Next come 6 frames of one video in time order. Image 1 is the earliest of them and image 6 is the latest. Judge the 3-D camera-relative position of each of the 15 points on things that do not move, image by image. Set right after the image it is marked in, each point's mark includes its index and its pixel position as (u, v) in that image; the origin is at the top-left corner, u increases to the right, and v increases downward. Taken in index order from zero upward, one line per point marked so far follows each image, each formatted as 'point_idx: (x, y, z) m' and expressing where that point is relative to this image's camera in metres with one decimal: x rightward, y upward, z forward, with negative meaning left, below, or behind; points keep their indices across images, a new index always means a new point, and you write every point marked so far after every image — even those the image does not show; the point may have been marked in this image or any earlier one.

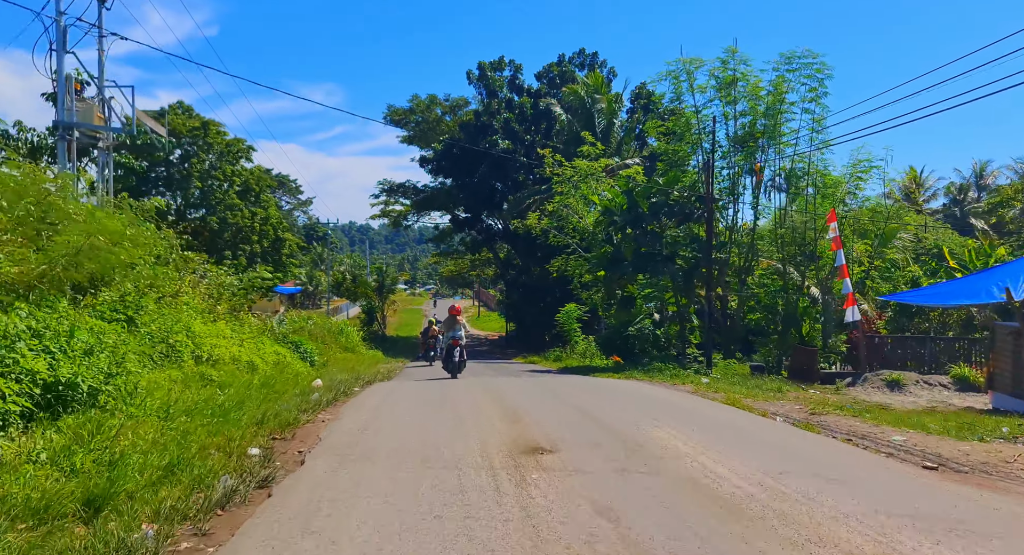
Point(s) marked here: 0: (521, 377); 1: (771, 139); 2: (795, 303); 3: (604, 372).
0: (+0.2, -1.9, +15.3) m
1: (+5.9, +3.2, +18.7) m
2: (+6.6, -0.6, +19.1) m
3: (+1.9, -2.0, +17.4) m
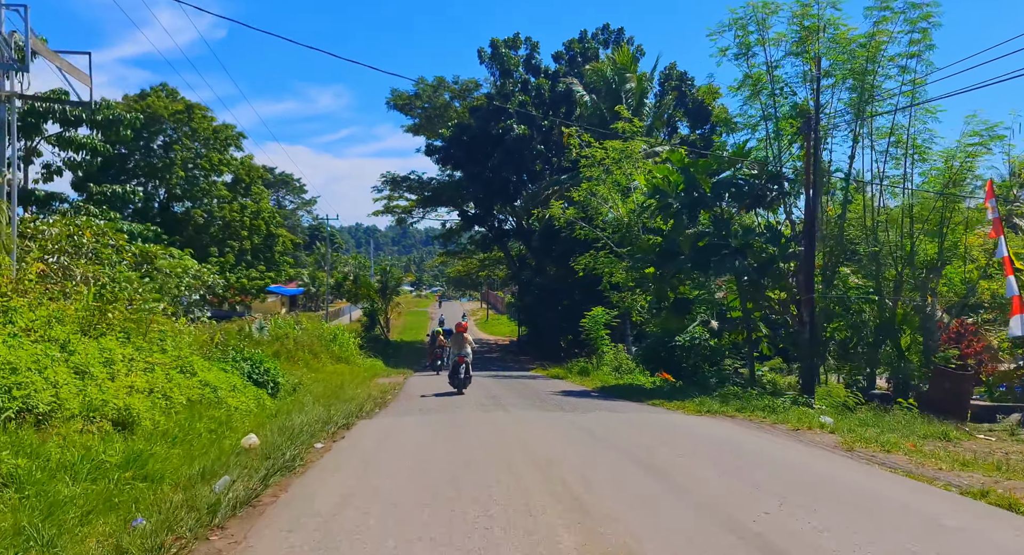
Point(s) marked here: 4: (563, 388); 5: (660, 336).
0: (+0.6, -1.9, +11.7) m
1: (+6.4, +3.2, +15.0) m
2: (+7.1, -0.6, +15.4) m
3: (+2.4, -2.0, +13.7) m
4: (+1.0, -2.1, +16.0) m
5: (+3.1, -1.2, +16.7) m
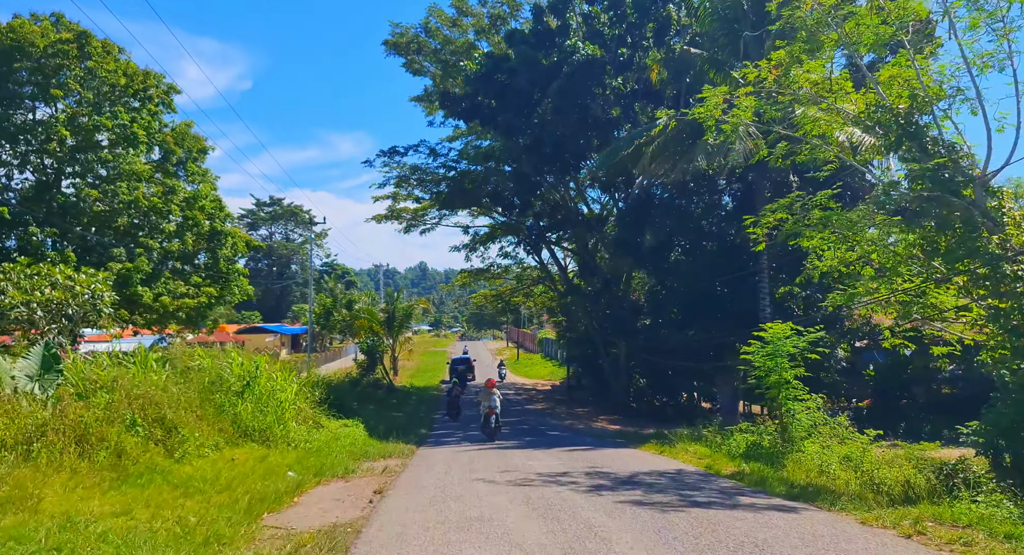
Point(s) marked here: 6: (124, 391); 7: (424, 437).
0: (+1.8, -1.0, -0.9) m
1: (+7.5, +3.9, +2.5) m
2: (+8.3, +0.2, +2.7) m
3: (+3.6, -1.2, +1.1) m
4: (+2.3, -1.5, +3.4) m
5: (+4.3, -0.5, +4.1) m
6: (-4.4, -1.3, +9.5) m
7: (-2.1, -3.9, +19.9) m
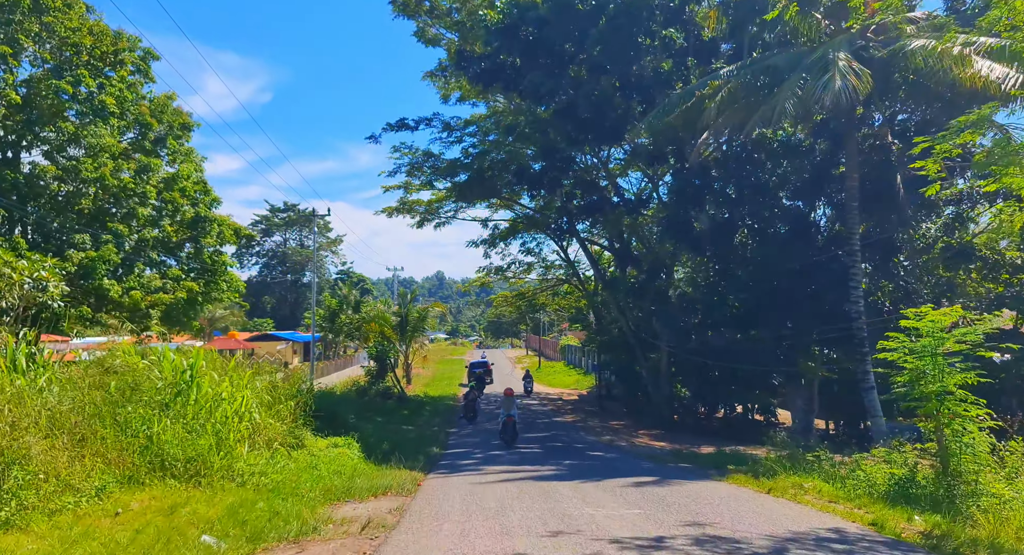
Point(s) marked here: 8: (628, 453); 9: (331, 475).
0: (+1.9, -0.4, -4.6) m
1: (+7.8, +4.5, -1.3) m
2: (+8.6, +0.7, -1.2) m
3: (+3.8, -0.7, -2.7) m
4: (+2.5, -1.0, -0.4) m
5: (+4.6, 0.0, +0.3) m
6: (-4.0, -0.9, +5.8) m
7: (-1.5, -3.6, +16.2) m
8: (+2.4, -3.7, +17.2) m
9: (-1.8, -2.3, +8.8) m
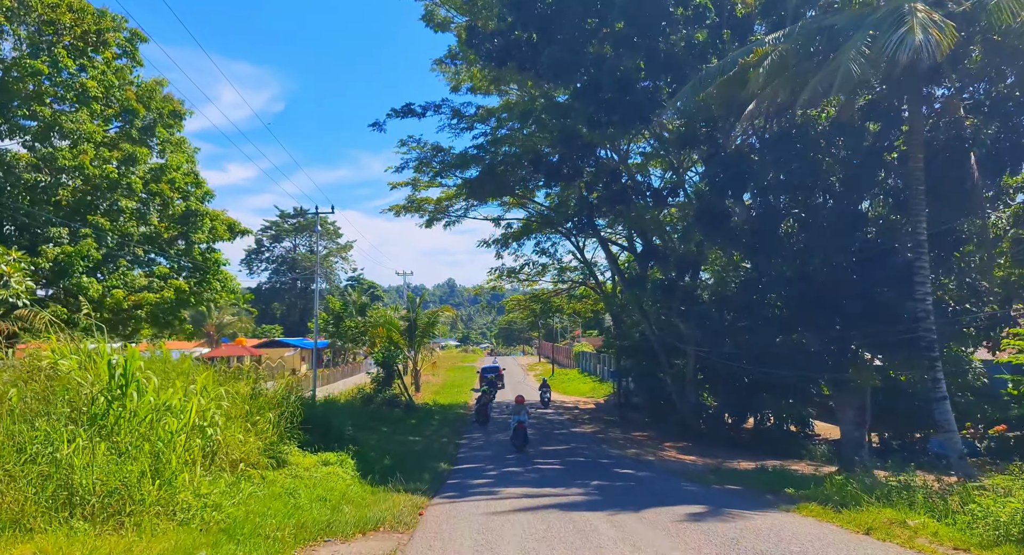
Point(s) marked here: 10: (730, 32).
0: (+2.0, -0.1, -6.6) m
1: (+7.9, +4.7, -3.2) m
2: (+8.6, +1.0, -3.2) m
3: (+3.9, -0.4, -4.6) m
4: (+2.6, -0.7, -2.3) m
5: (+4.7, +0.2, -1.7) m
6: (-3.9, -0.7, +4.0) m
7: (-1.2, -3.5, +14.3) m
8: (+2.8, -3.6, +15.2) m
9: (-1.6, -2.1, +6.9) m
10: (+4.9, +5.5, +18.2) m
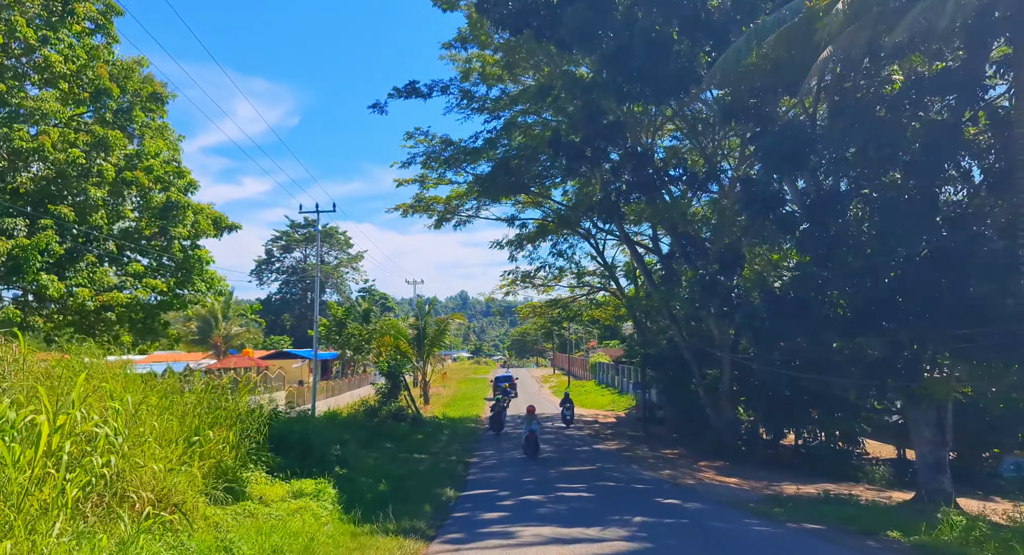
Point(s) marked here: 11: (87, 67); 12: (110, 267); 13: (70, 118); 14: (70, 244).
0: (+1.9, +0.4, -9.0) m
1: (+7.9, +5.2, -5.7) m
2: (+8.6, +1.4, -5.7) m
3: (+3.8, +0.1, -7.1) m
4: (+2.6, -0.3, -4.8) m
5: (+4.7, +0.6, -4.2) m
6: (-3.7, -0.4, +1.6) m
7: (-0.9, -3.3, +11.8) m
8: (+3.0, -3.4, +12.7) m
9: (-1.4, -1.9, +4.5) m
10: (+5.2, +5.6, +15.7) m
11: (-9.9, +4.9, +19.1) m
12: (-9.3, +0.2, +19.0) m
13: (-9.9, +3.6, +18.3) m
14: (-9.6, +0.8, +18.1) m
